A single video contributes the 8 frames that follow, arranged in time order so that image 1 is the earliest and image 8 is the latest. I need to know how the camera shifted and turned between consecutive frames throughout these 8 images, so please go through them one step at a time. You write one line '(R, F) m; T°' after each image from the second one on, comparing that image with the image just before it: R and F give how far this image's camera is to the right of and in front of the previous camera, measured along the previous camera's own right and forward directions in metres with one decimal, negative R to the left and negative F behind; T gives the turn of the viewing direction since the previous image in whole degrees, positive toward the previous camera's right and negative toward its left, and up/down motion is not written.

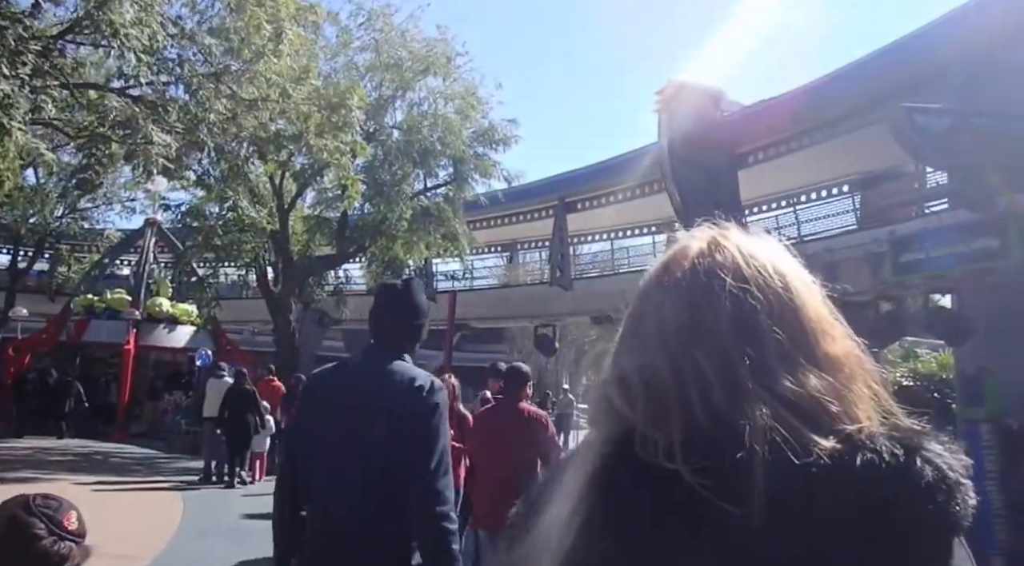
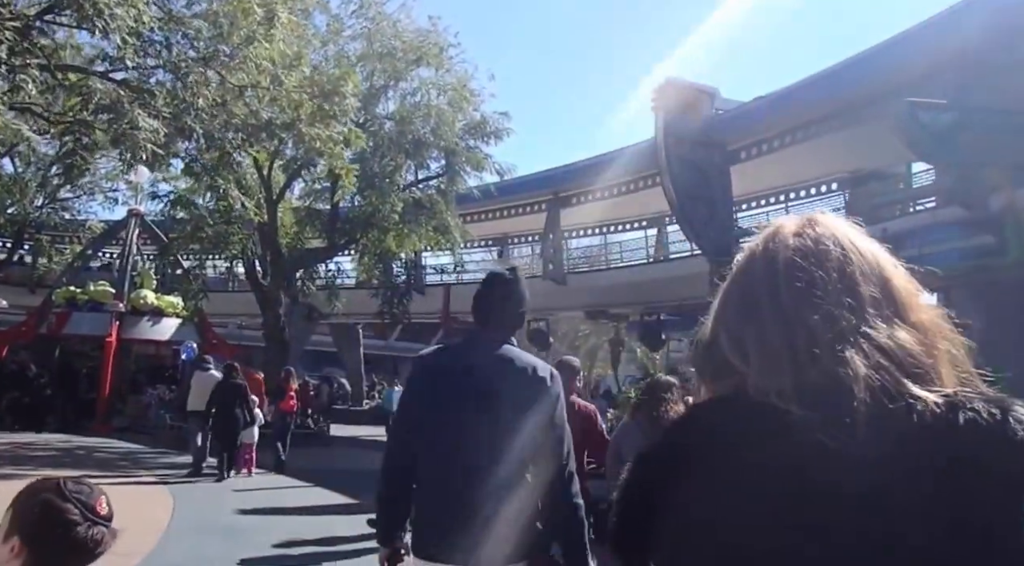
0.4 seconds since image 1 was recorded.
(-0.3, +0.3) m; +1°
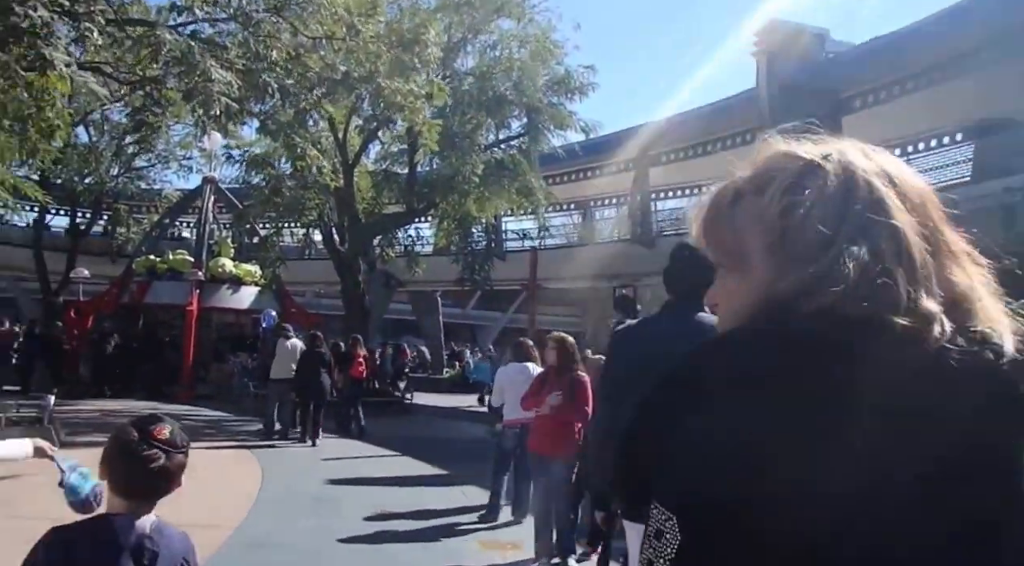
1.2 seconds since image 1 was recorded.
(-1.0, +1.1) m; -4°
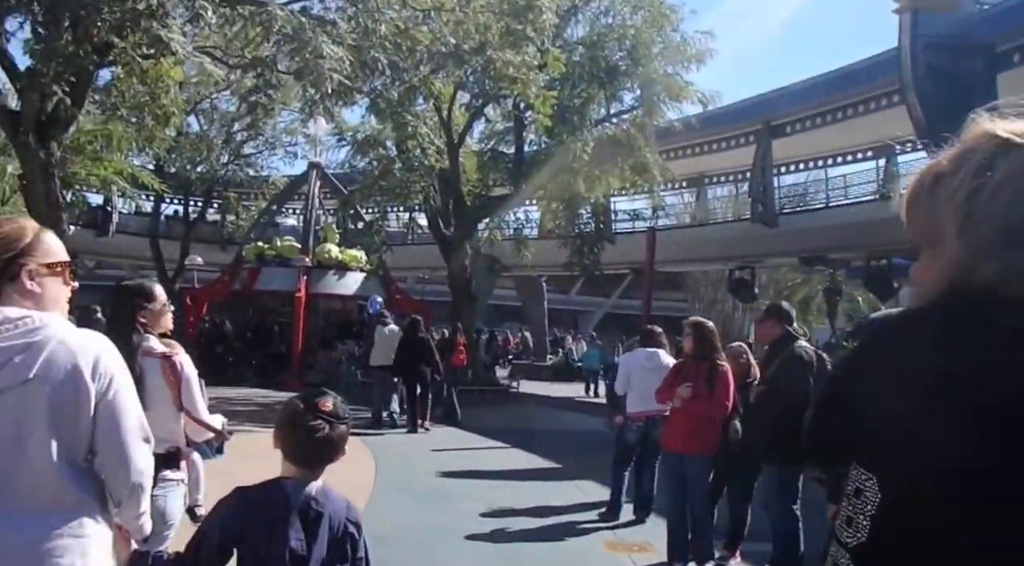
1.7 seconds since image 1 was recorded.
(-0.5, +1.3) m; -8°
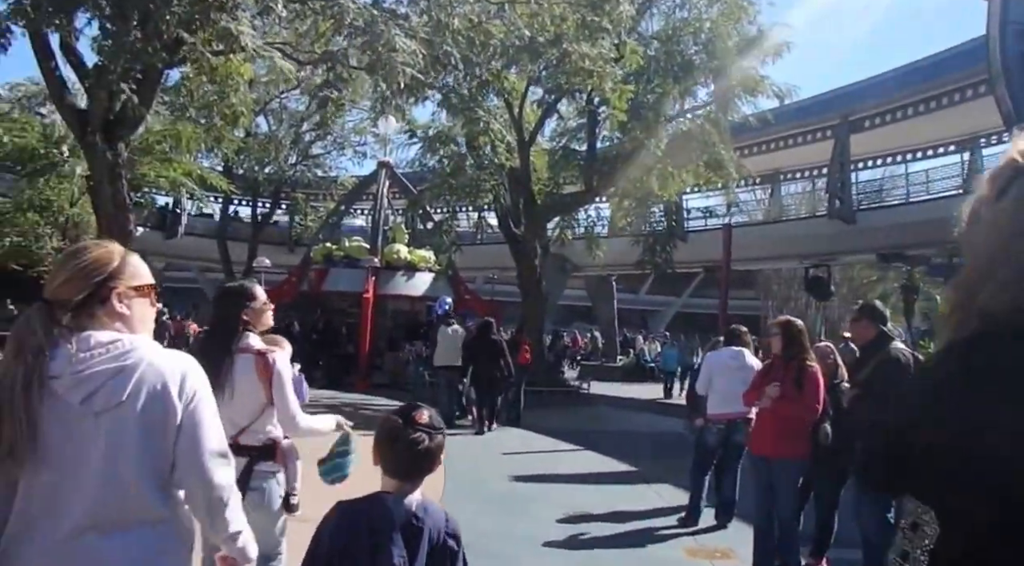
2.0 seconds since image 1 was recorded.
(-0.1, +0.6) m; -6°
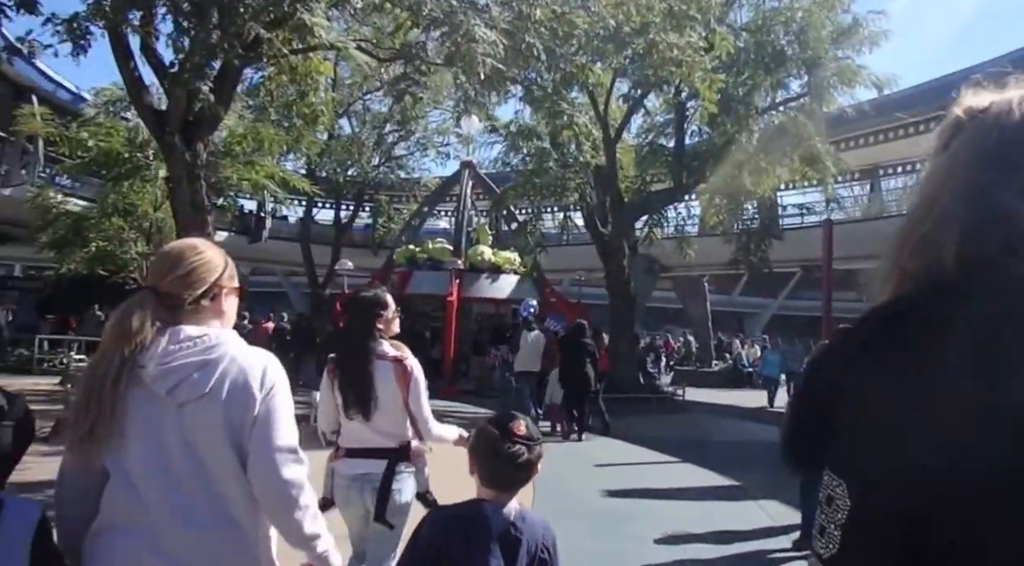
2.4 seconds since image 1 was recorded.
(0.0, +0.6) m; -7°
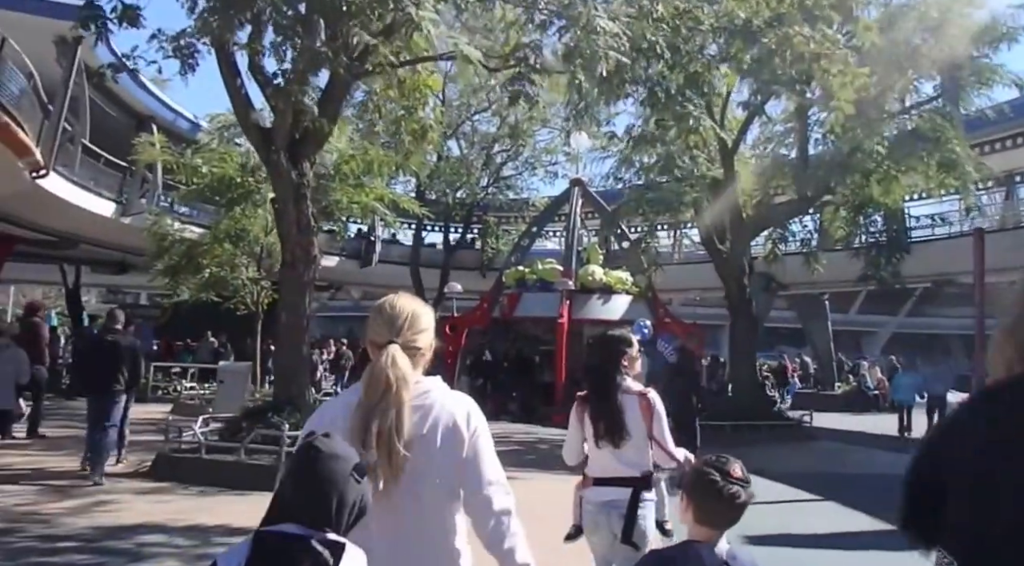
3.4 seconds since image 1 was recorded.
(-0.1, +0.6) m; -9°
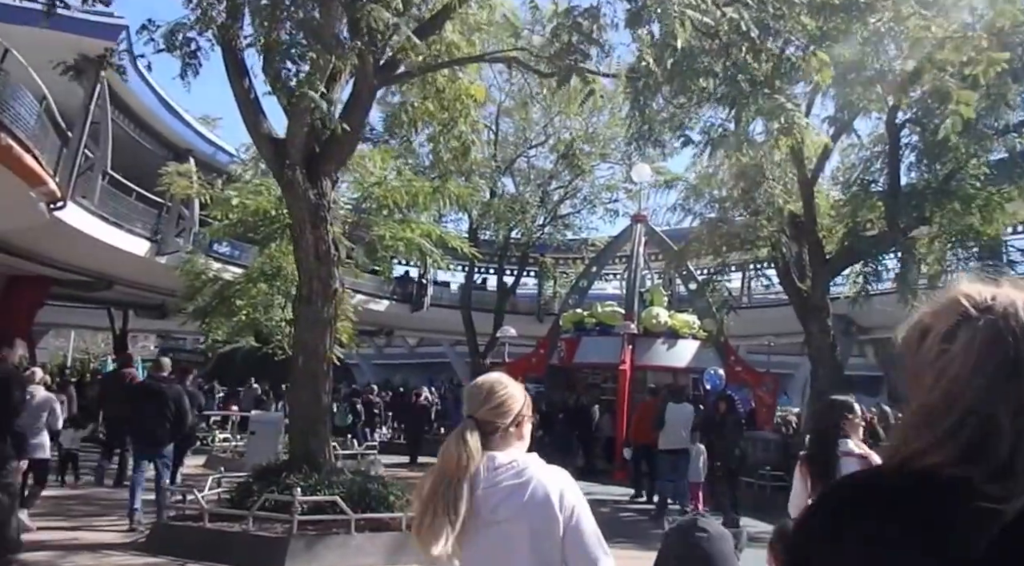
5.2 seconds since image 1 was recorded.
(0.0, +0.7) m; -5°
